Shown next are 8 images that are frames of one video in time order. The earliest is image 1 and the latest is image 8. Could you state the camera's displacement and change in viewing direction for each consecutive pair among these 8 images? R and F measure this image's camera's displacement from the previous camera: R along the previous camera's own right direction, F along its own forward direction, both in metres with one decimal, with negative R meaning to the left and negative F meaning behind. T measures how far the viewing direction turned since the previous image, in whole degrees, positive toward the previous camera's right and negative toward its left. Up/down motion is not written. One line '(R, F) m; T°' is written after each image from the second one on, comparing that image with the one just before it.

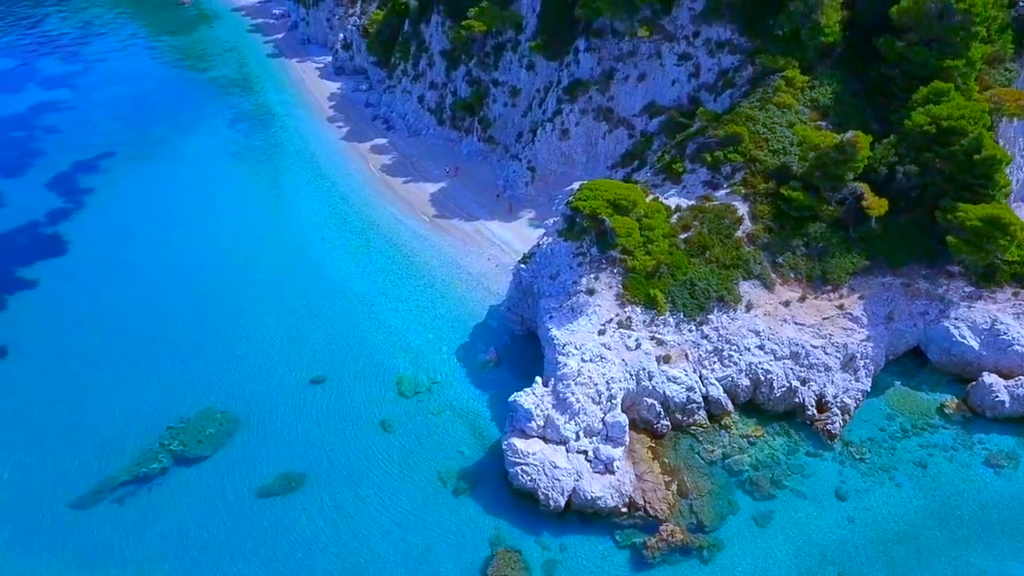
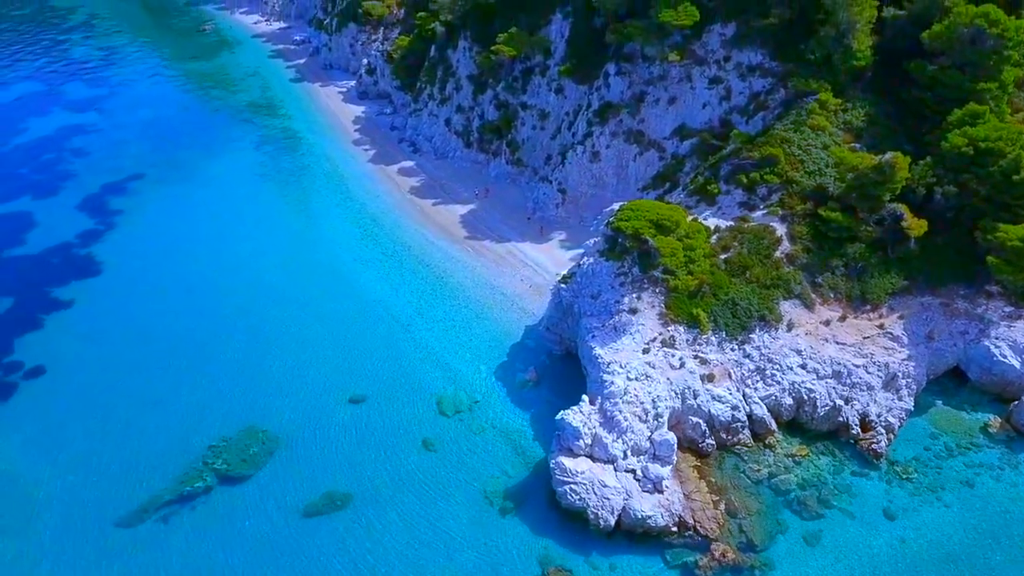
(-1.5, -0.2) m; 0°
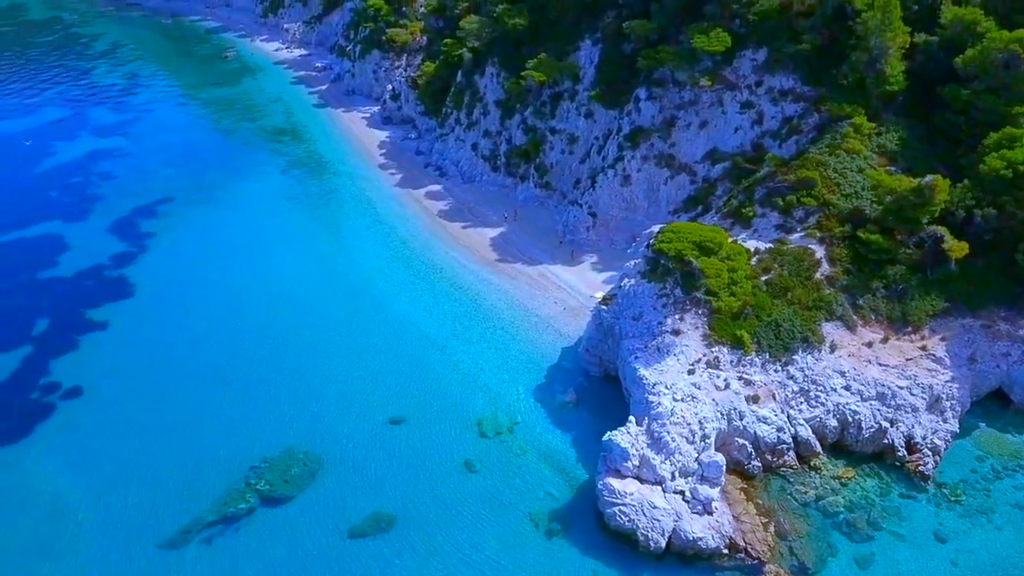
(-1.5, -0.1) m; 0°
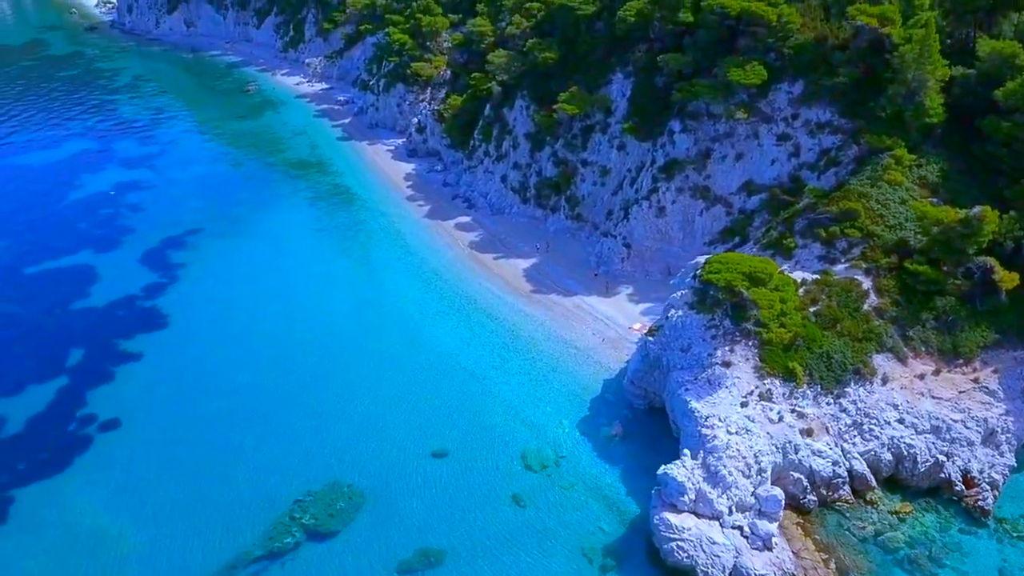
(-1.7, +0.1) m; 0°
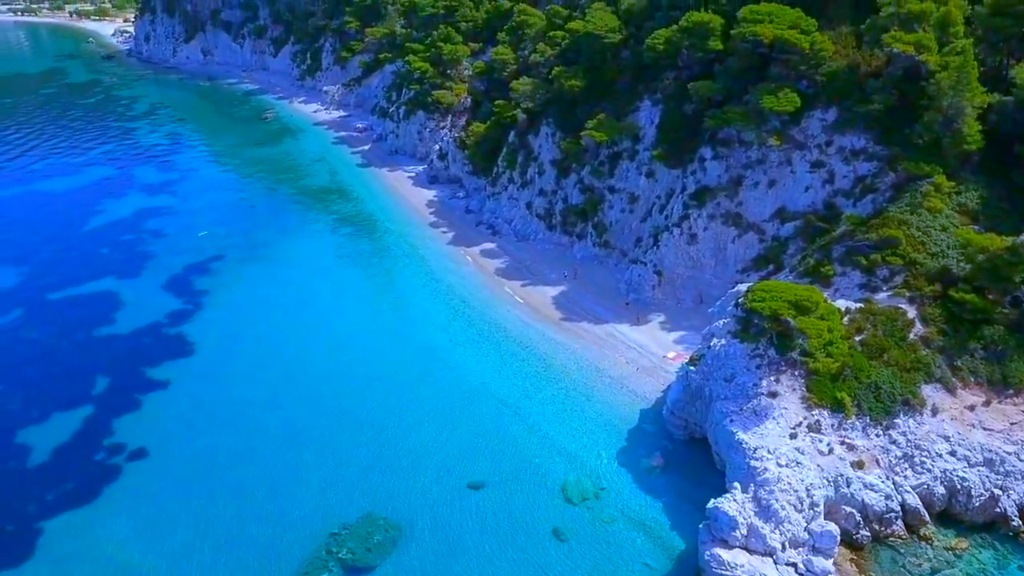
(-1.3, +0.4) m; 0°
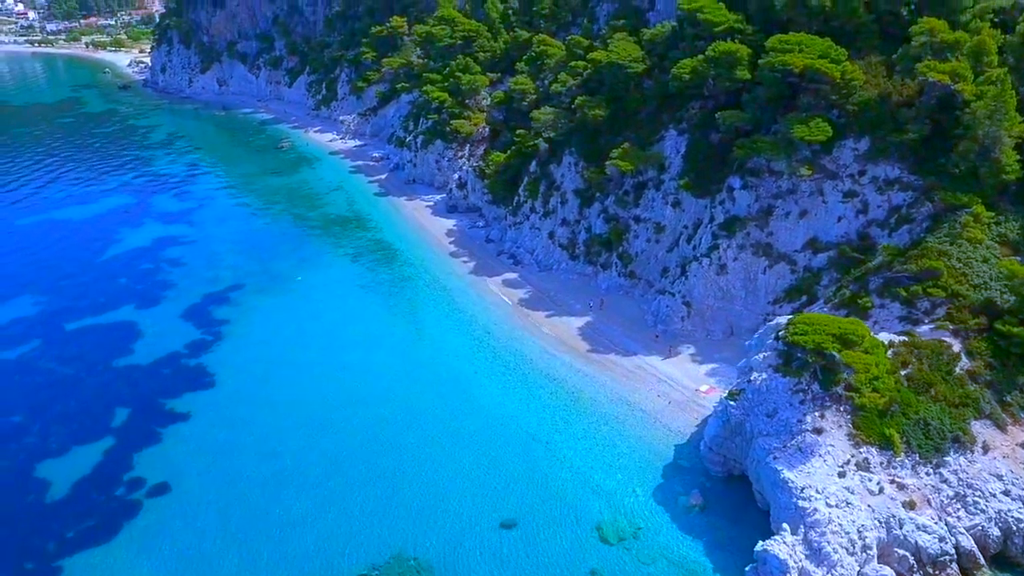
(-1.1, +0.6) m; 0°
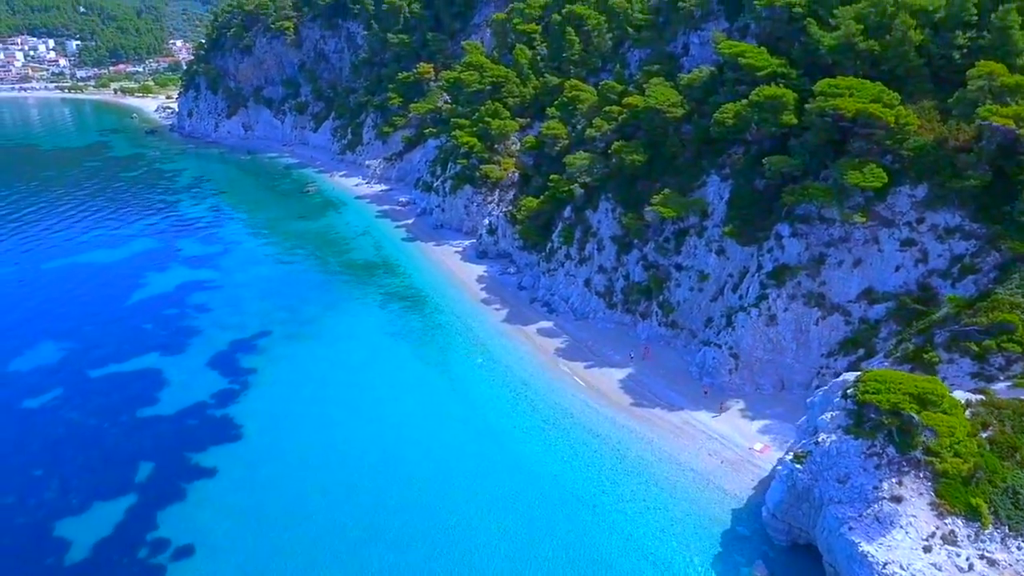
(-1.3, +1.4) m; -1°
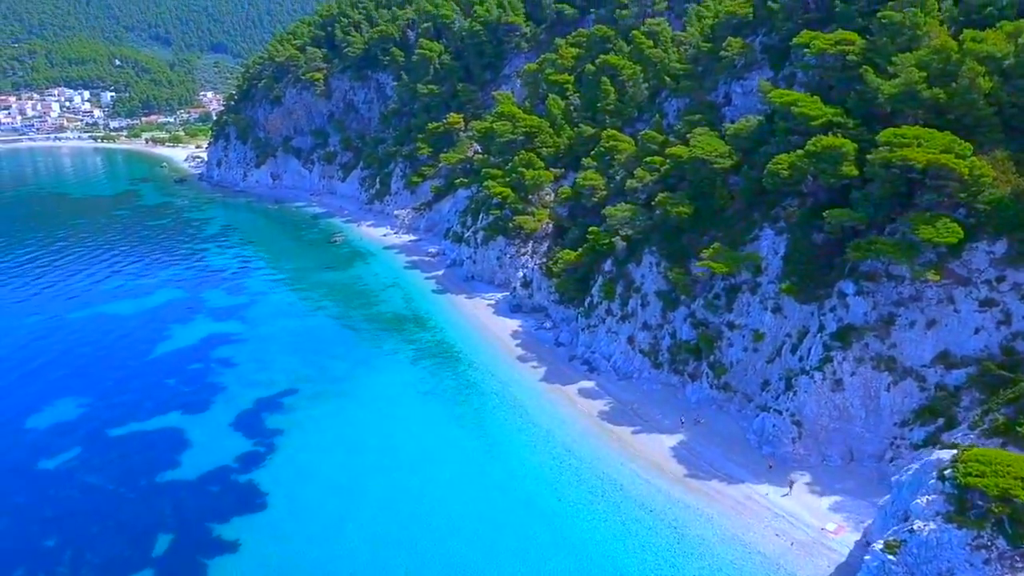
(-1.1, +2.2) m; -1°
